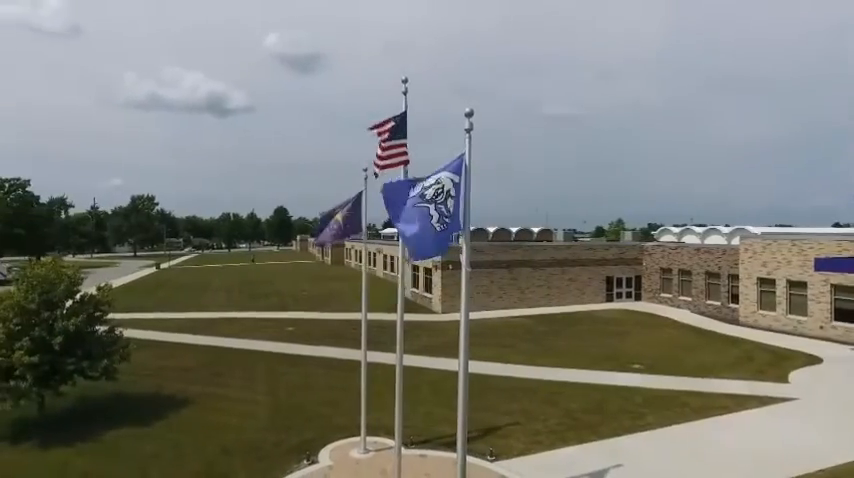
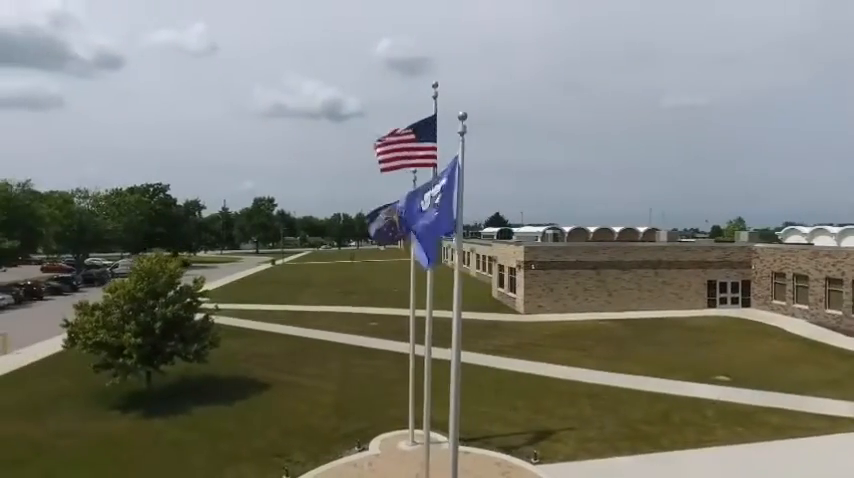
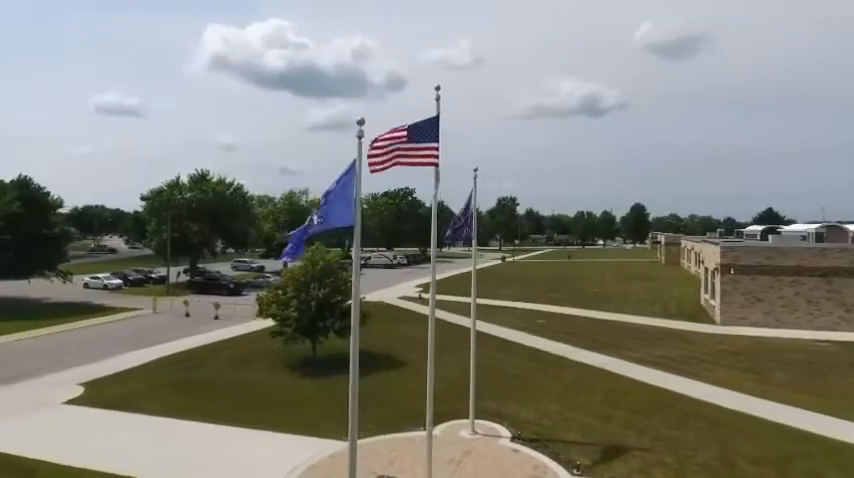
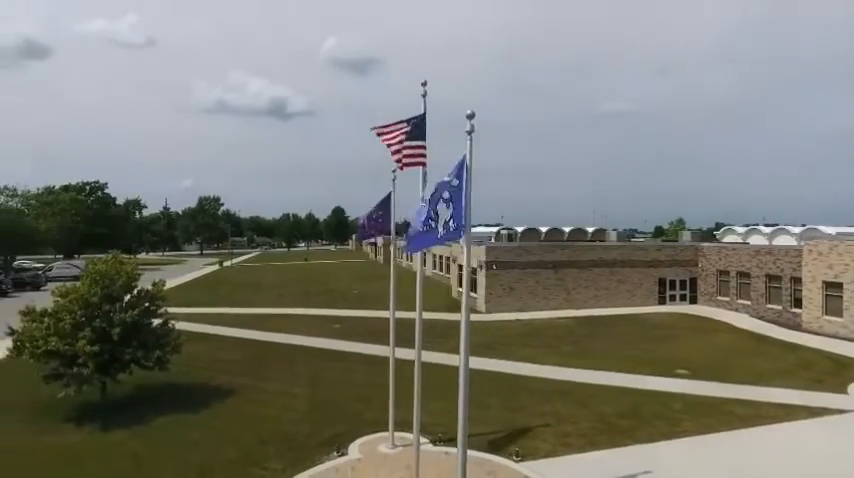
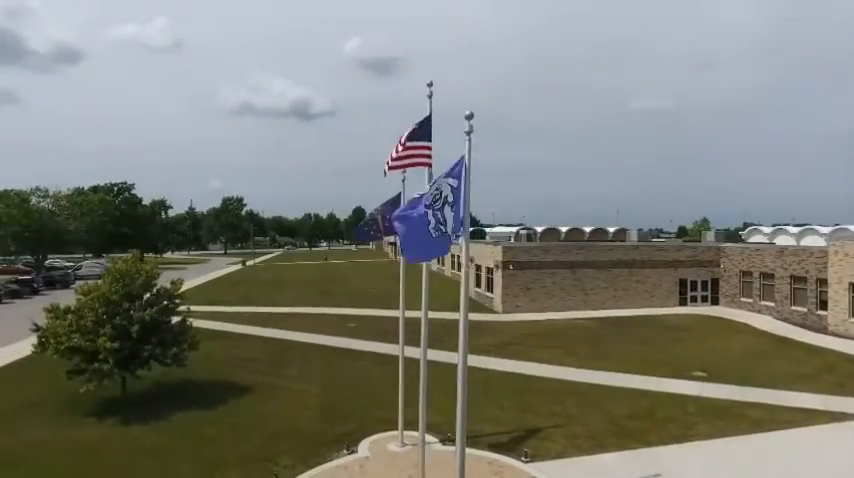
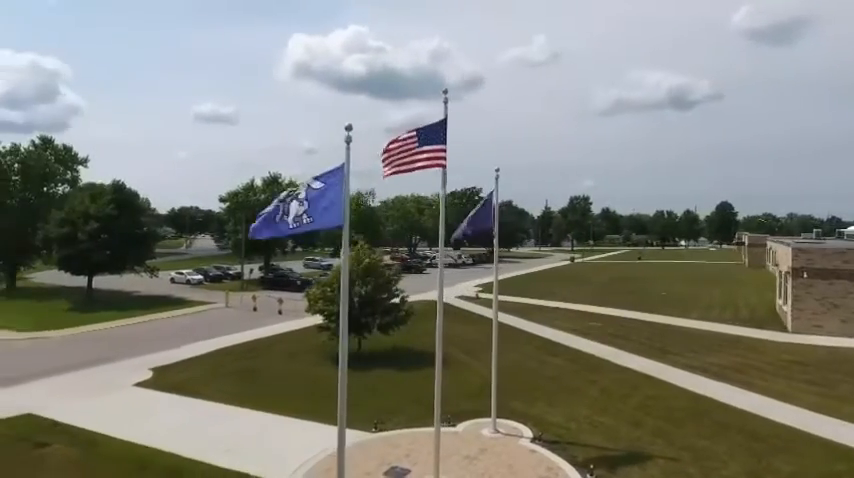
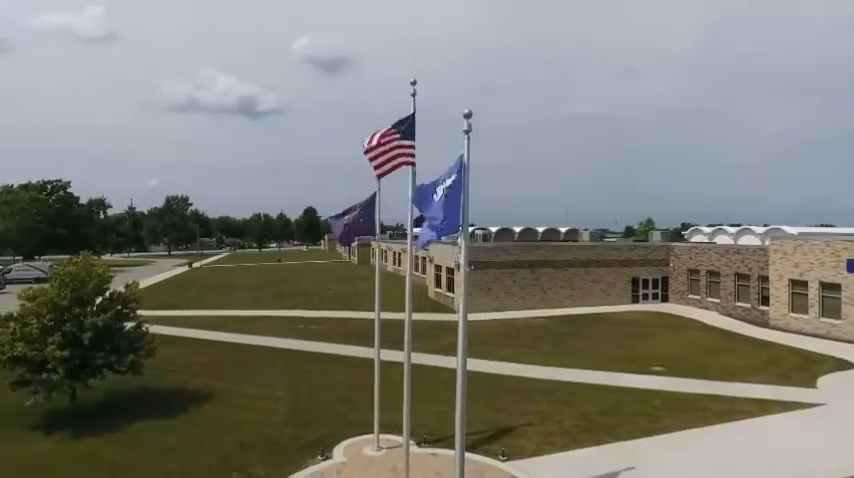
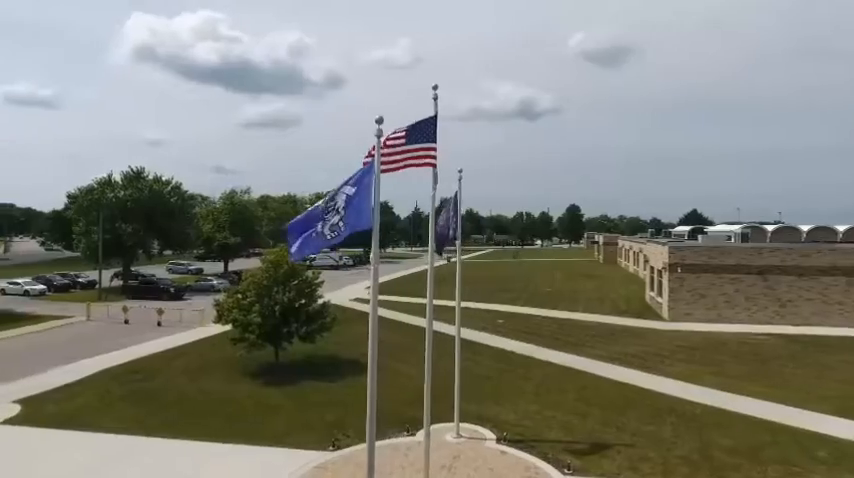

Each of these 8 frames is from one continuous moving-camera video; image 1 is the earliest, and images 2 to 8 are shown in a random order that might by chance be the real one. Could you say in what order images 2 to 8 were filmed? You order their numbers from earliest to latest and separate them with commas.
7, 4, 5, 2, 8, 3, 6
